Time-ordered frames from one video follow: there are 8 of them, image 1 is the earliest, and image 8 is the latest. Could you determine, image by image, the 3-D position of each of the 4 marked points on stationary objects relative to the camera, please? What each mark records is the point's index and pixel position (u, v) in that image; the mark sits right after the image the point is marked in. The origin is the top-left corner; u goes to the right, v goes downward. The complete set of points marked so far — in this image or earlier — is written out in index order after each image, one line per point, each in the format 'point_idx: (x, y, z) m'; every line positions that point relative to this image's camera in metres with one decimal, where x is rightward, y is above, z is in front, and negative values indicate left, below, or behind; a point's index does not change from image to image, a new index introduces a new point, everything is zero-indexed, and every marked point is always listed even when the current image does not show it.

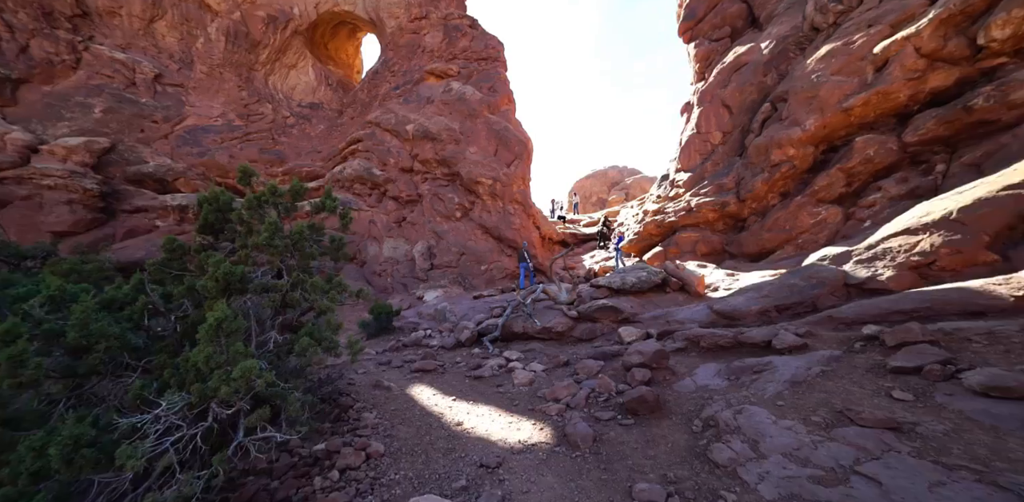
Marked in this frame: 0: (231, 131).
0: (-11.7, +4.9, +18.0) m
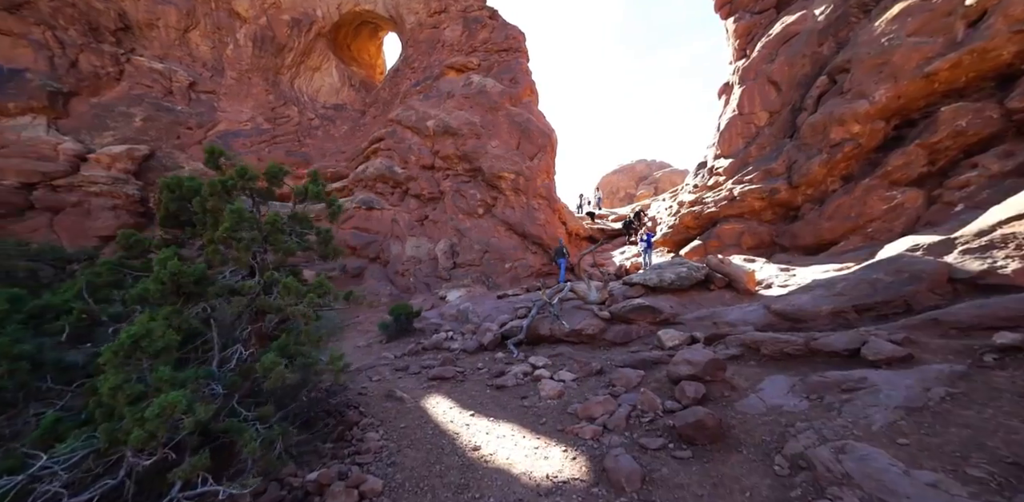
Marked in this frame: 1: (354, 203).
0: (-10.7, +4.8, +18.2) m
1: (-5.5, +1.7, +14.6) m
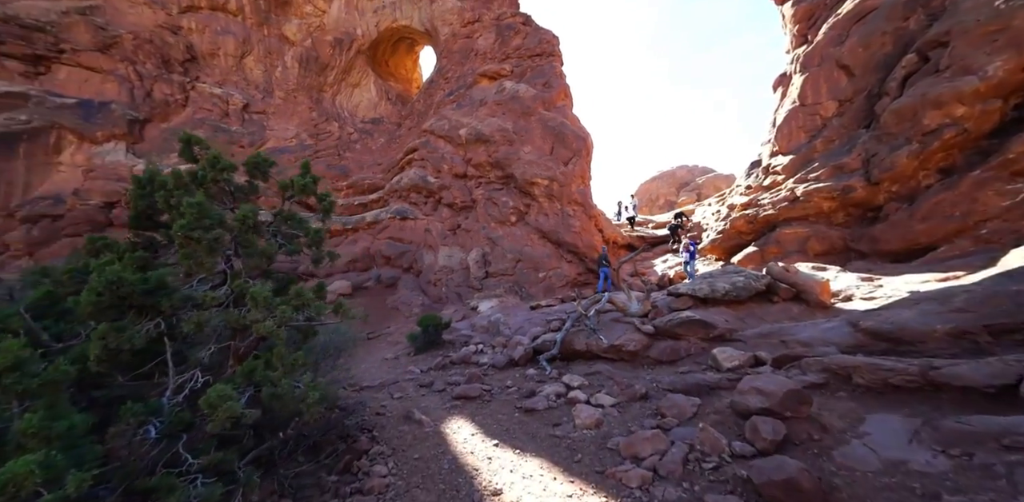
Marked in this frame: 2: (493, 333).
0: (-9.2, +4.4, +18.7) m
1: (-4.3, +1.3, +14.6) m
2: (-0.4, -1.7, +8.6) m
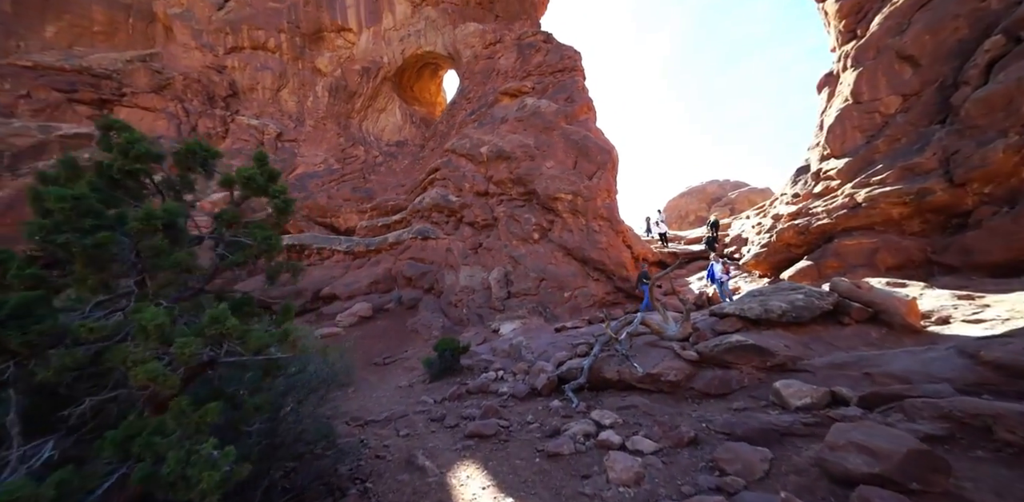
0: (-8.2, +3.4, +18.8) m
1: (-3.5, +0.6, +14.4) m
2: (+0.1, -2.1, +8.0) m
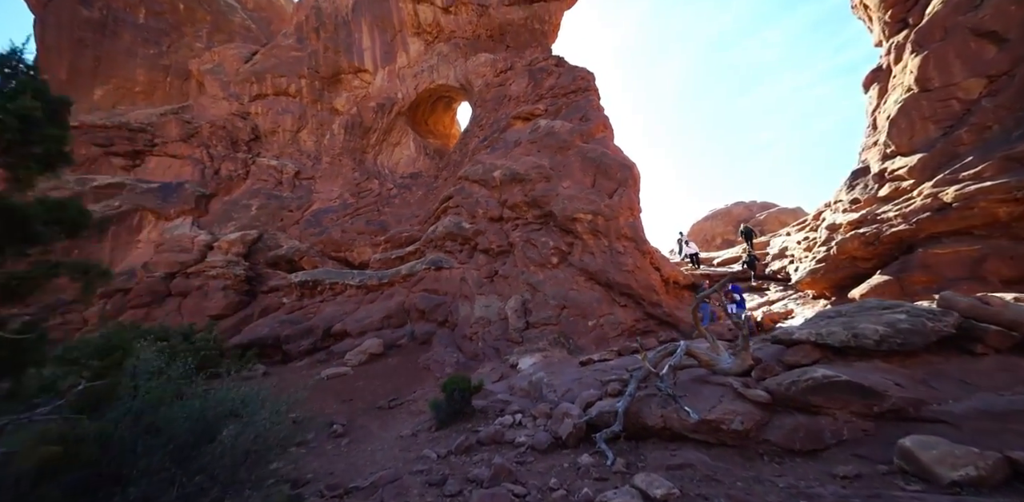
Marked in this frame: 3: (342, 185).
0: (-7.5, +1.8, +18.5) m
1: (-3.0, -0.4, +13.6) m
2: (+0.4, -2.5, +6.9) m
3: (-8.1, +3.1, +19.7) m
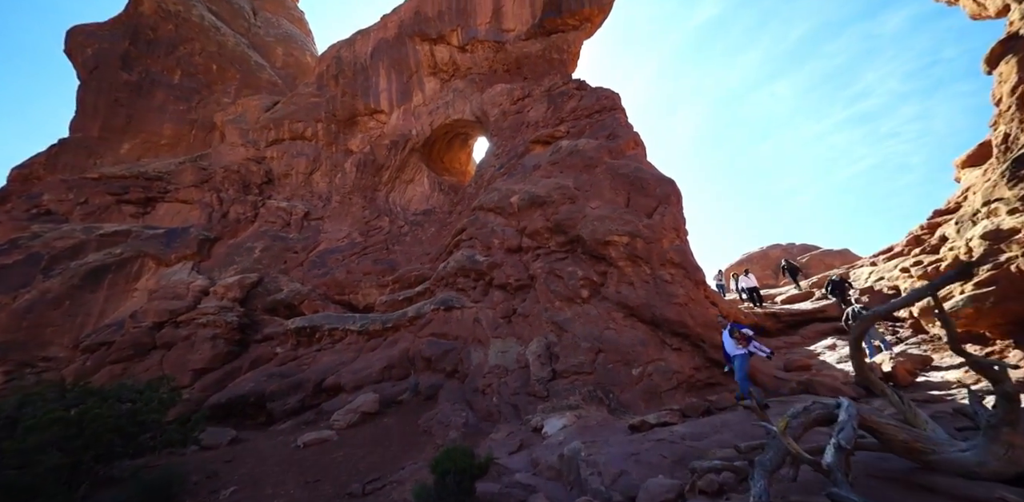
0: (-6.6, +0.1, +17.0) m
1: (-2.4, -1.4, +11.7) m
2: (+0.6, -2.6, +4.6) m
3: (-7.2, +1.2, +18.4) m
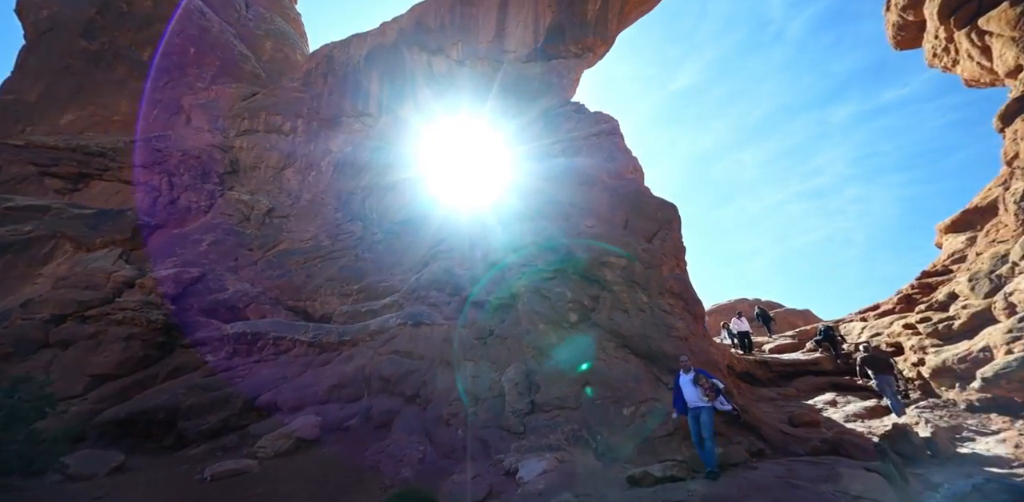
0: (-7.4, 0.0, +15.5) m
1: (-2.9, -1.6, +10.3) m
2: (+0.4, -2.5, +3.4) m
3: (-7.9, +1.1, +16.9) m
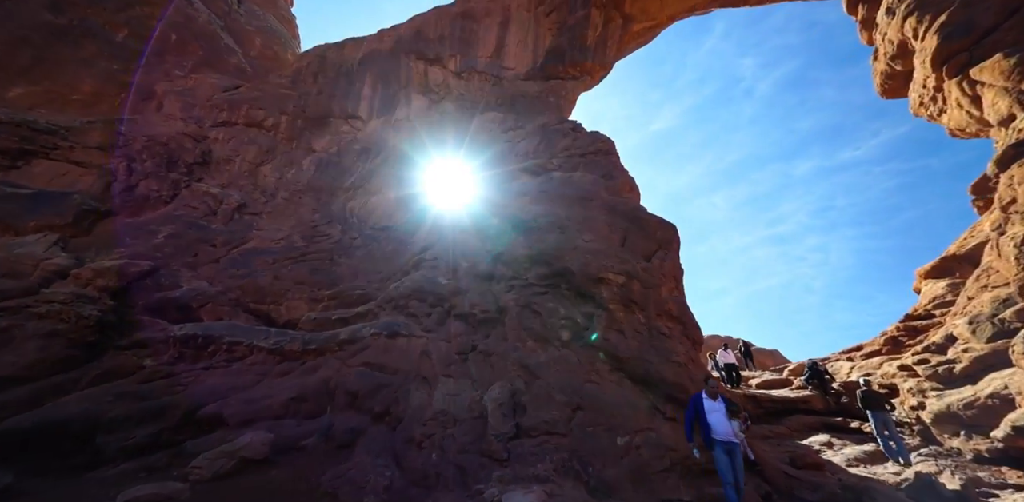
0: (-7.9, 0.0, +14.5) m
1: (-3.3, -1.6, +9.5) m
2: (+0.4, -2.4, +2.7) m
3: (-8.4, +1.0, +16.0) m
